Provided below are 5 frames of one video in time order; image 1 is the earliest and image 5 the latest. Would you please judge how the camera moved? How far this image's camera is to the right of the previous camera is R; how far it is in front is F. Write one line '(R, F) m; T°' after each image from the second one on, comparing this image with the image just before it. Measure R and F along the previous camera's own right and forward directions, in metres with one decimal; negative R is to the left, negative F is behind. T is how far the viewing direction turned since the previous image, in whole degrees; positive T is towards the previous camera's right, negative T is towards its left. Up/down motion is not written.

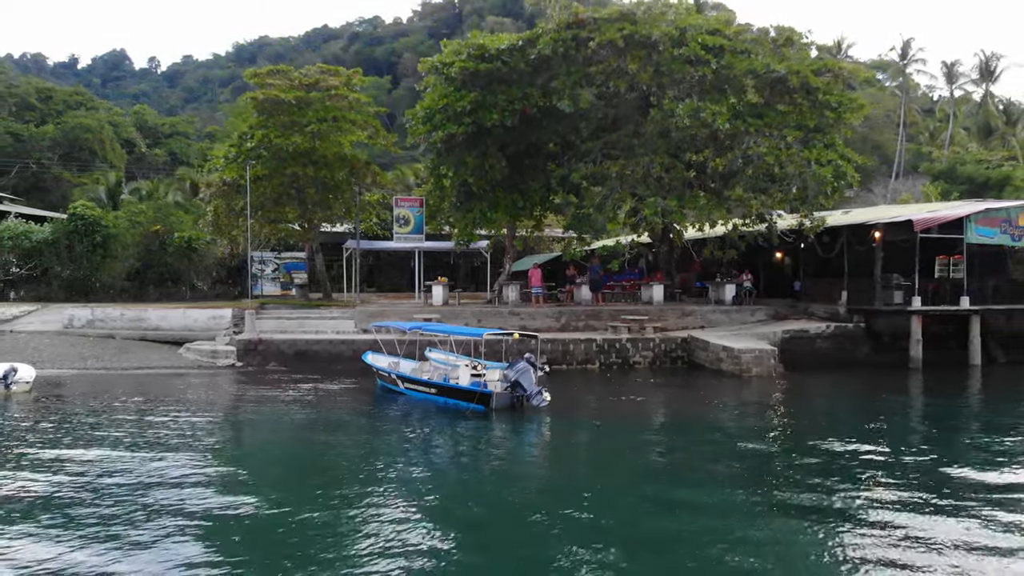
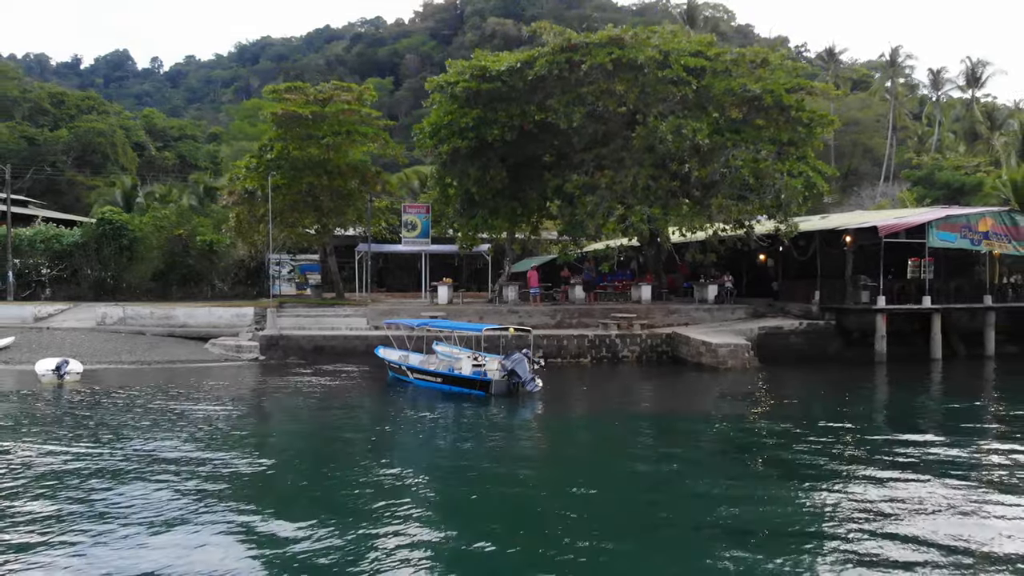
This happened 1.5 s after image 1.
(+0.1, -2.3) m; 0°
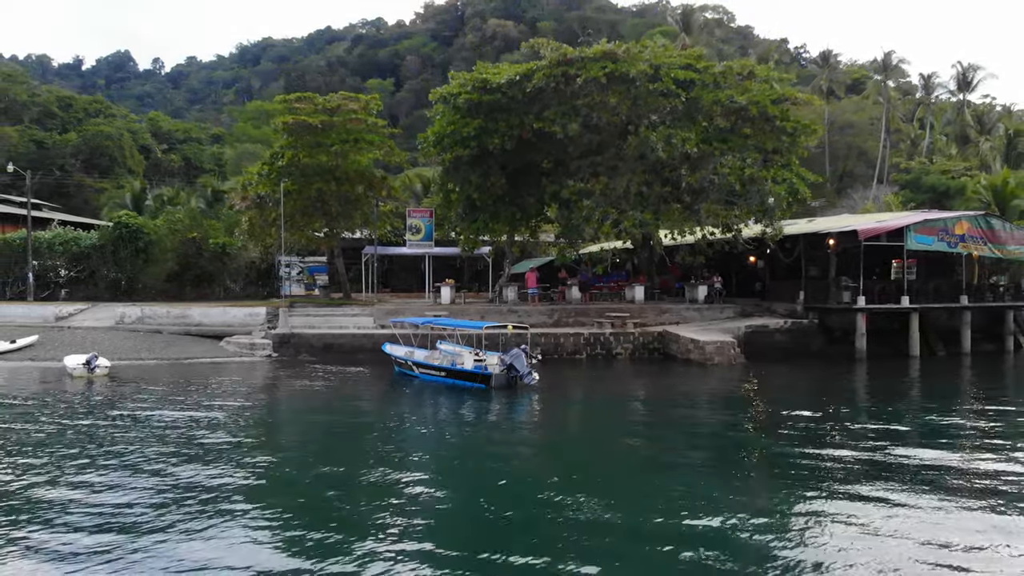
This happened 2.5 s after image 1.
(+0.1, -1.5) m; 0°
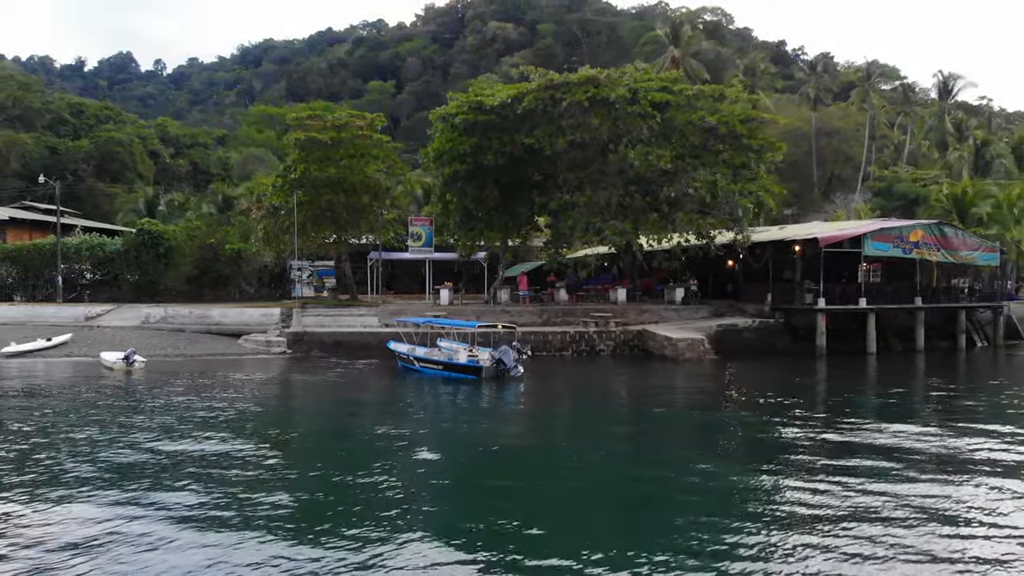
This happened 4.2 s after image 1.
(+0.4, -2.8) m; 0°
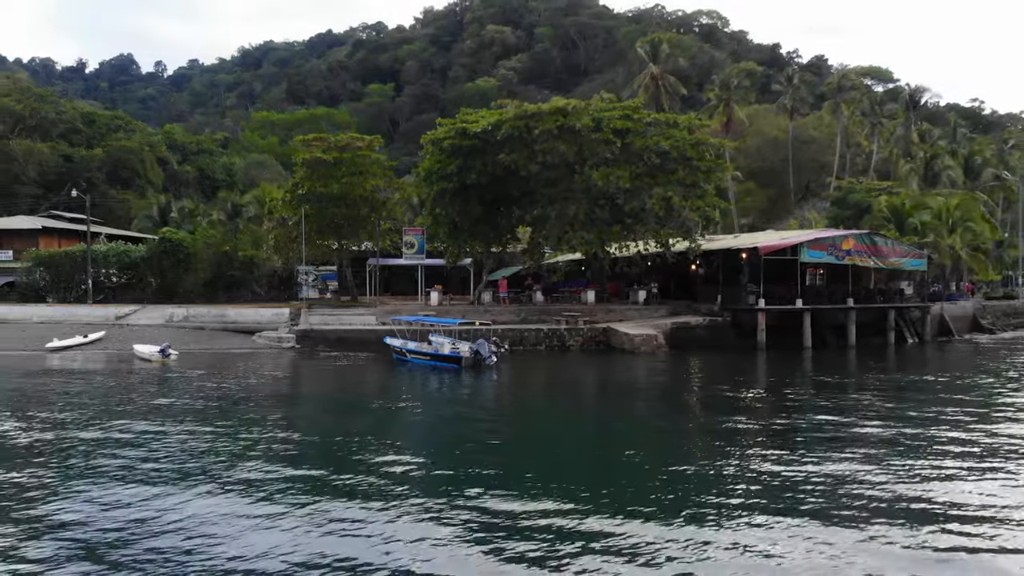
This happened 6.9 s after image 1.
(+0.9, -4.5) m; 0°
